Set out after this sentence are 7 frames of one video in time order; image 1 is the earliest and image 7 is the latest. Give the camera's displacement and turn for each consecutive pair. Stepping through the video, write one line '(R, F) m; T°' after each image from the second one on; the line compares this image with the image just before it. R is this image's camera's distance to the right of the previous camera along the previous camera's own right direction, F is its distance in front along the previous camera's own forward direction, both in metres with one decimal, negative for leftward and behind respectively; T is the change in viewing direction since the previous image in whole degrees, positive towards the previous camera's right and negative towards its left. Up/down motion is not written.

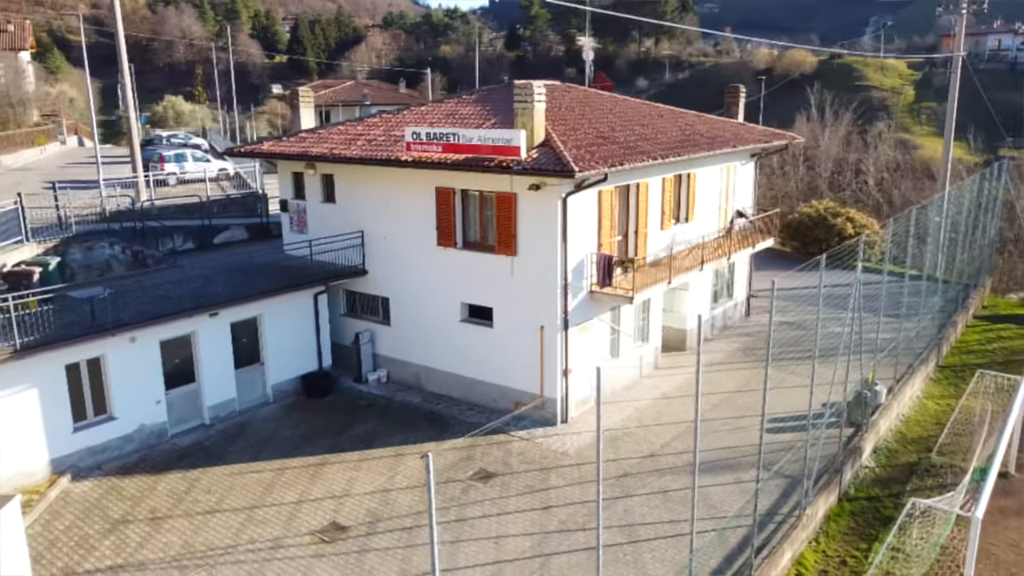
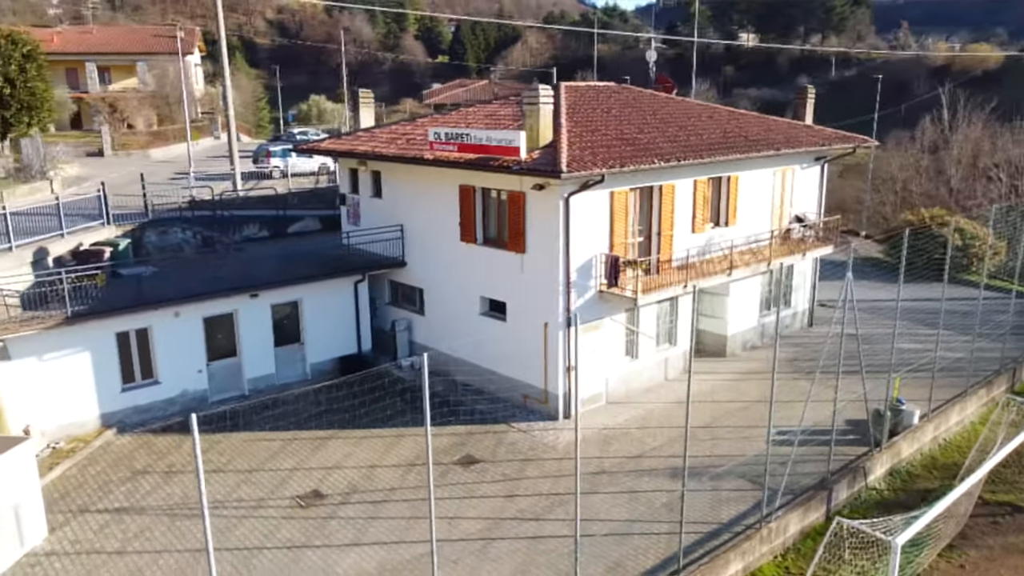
(+2.5, -0.2) m; -11°
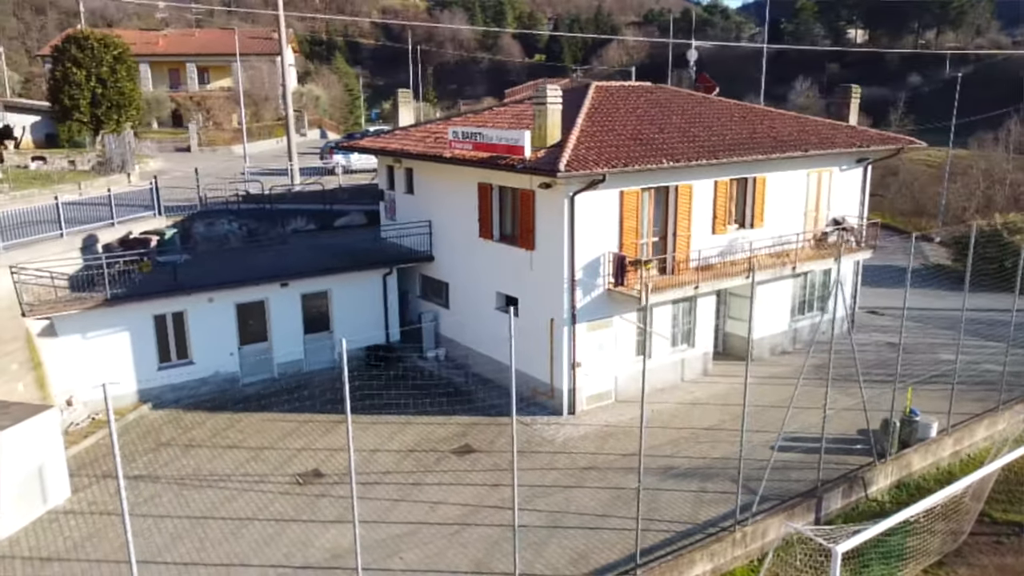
(+1.5, -0.2) m; -7°
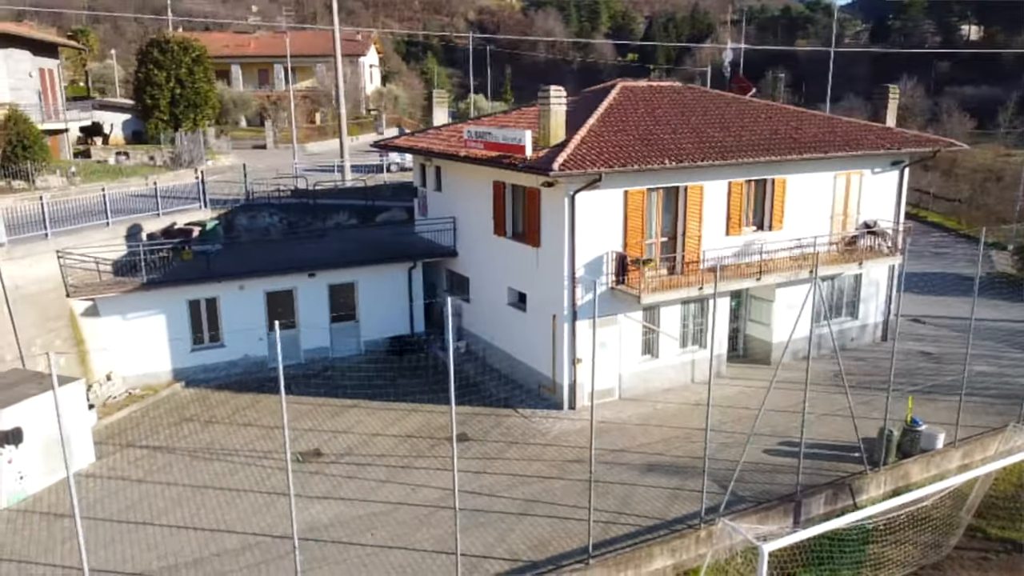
(+1.6, -0.3) m; -7°
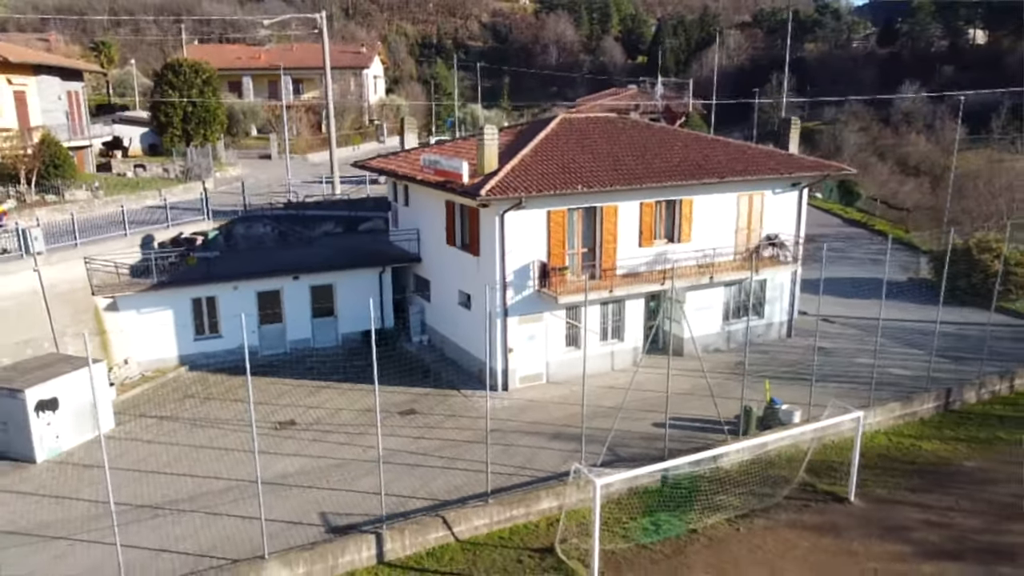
(+1.5, -3.0) m; -1°
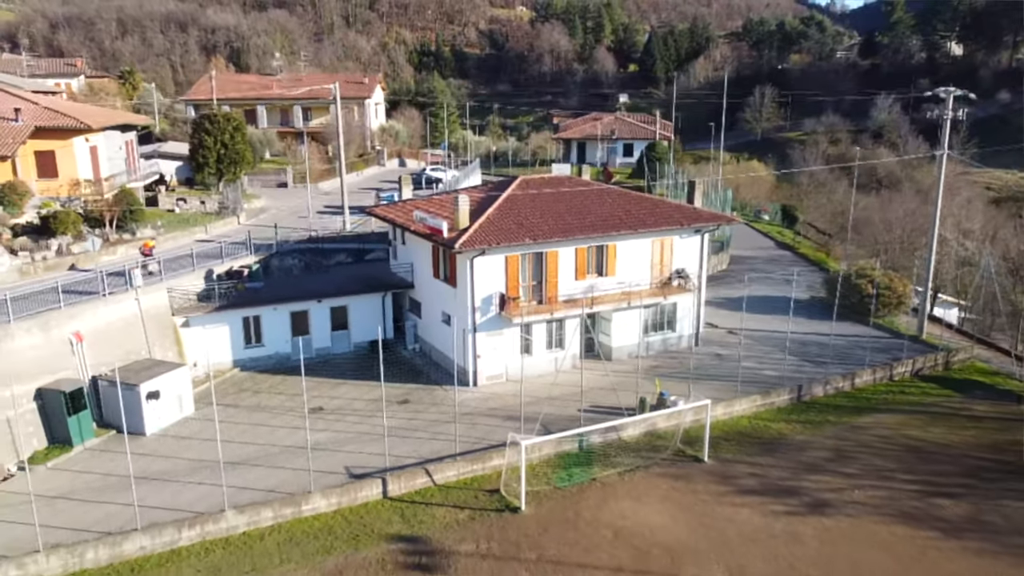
(+0.9, -6.4) m; 0°
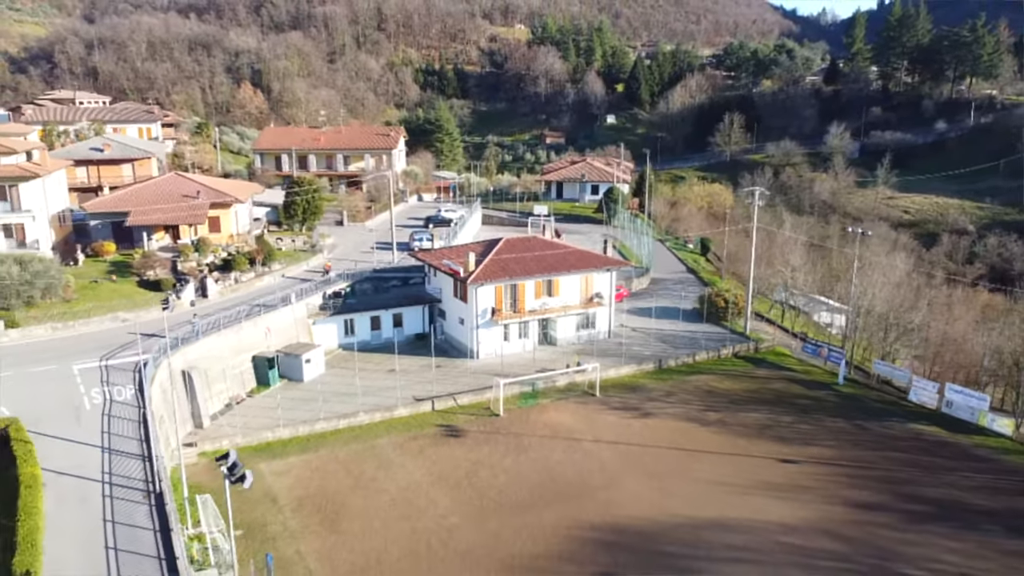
(+0.7, -18.6) m; 0°
